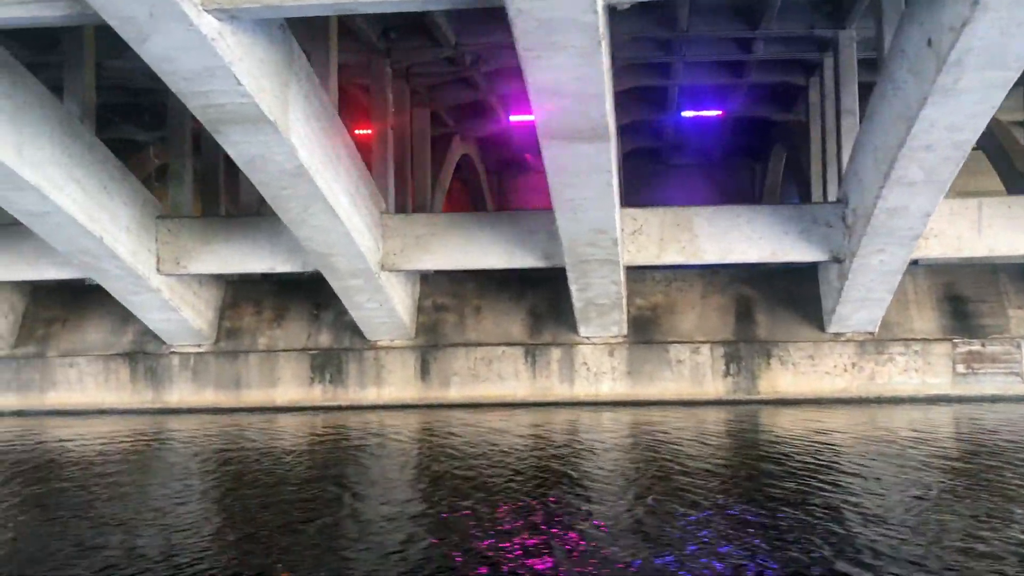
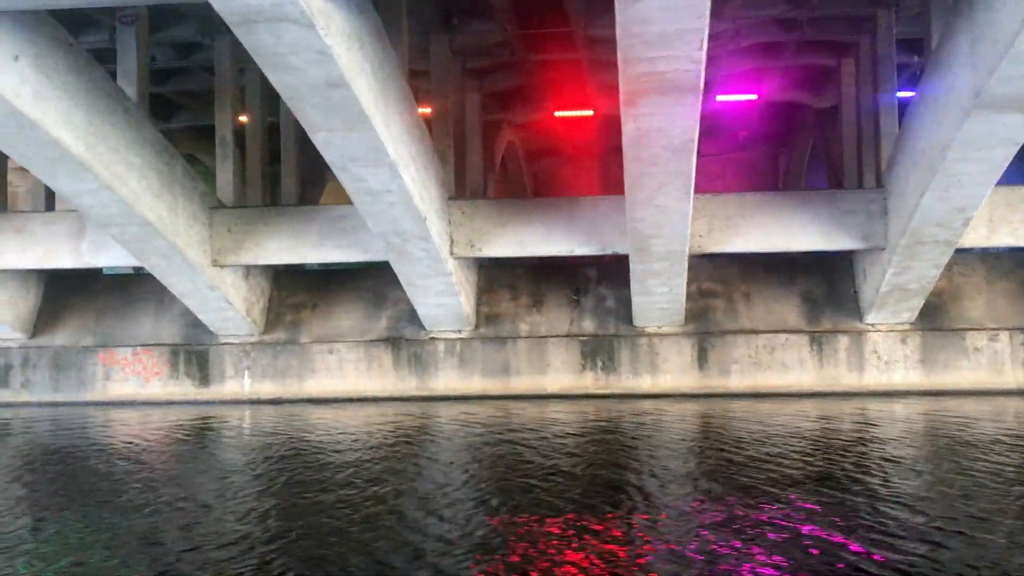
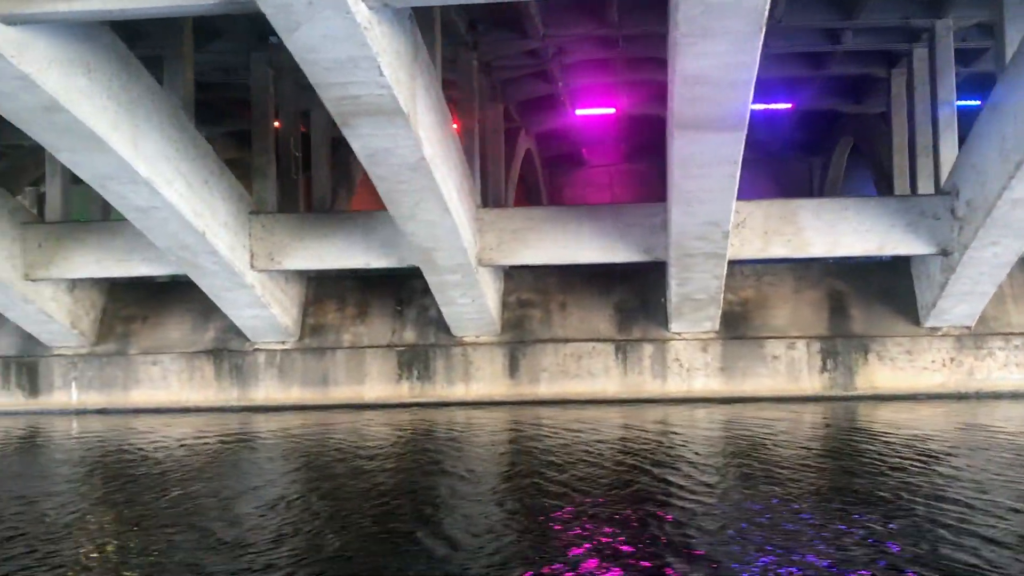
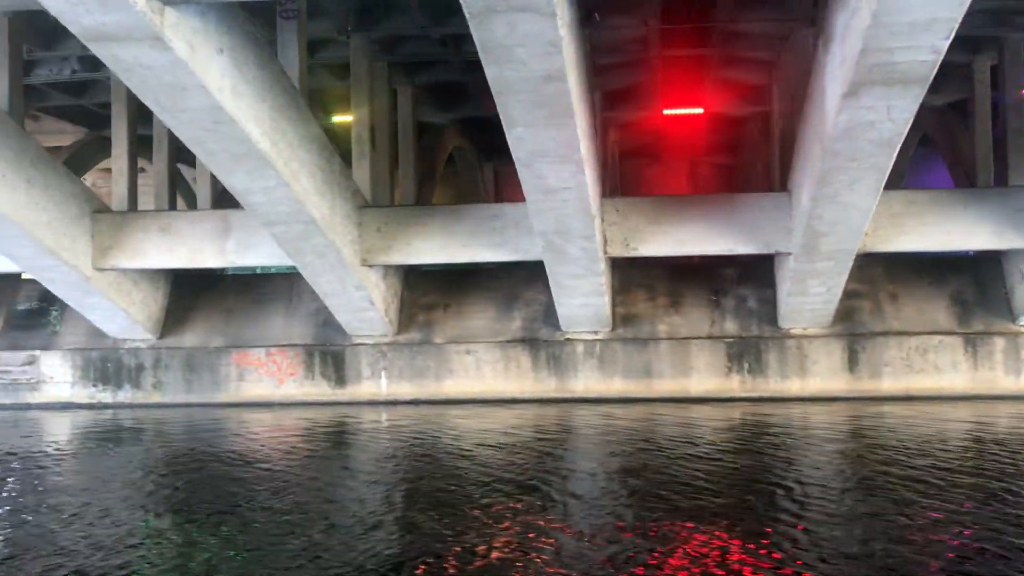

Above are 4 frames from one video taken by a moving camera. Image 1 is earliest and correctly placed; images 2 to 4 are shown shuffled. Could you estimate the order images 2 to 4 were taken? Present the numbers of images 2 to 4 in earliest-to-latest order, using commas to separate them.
3, 2, 4
